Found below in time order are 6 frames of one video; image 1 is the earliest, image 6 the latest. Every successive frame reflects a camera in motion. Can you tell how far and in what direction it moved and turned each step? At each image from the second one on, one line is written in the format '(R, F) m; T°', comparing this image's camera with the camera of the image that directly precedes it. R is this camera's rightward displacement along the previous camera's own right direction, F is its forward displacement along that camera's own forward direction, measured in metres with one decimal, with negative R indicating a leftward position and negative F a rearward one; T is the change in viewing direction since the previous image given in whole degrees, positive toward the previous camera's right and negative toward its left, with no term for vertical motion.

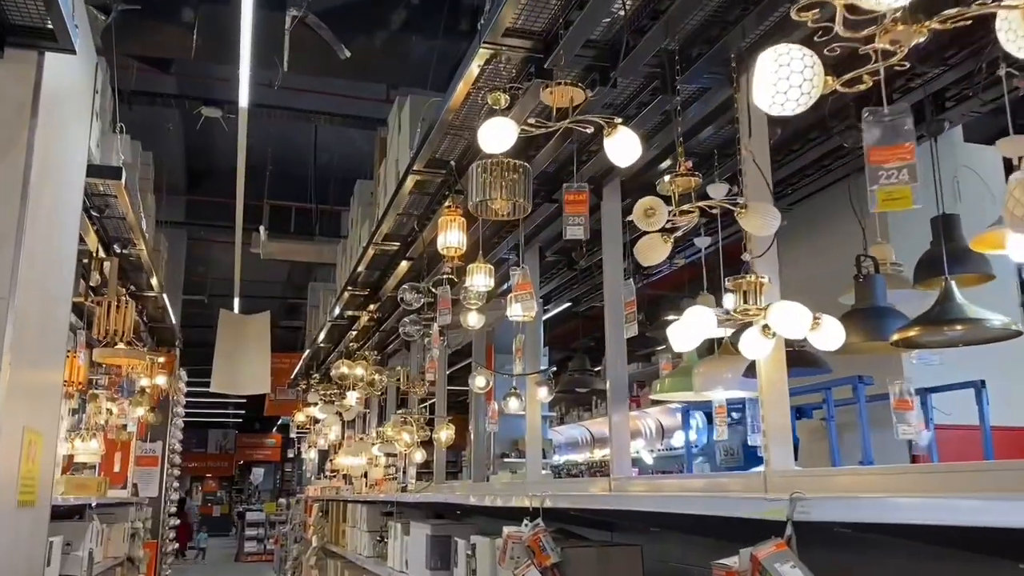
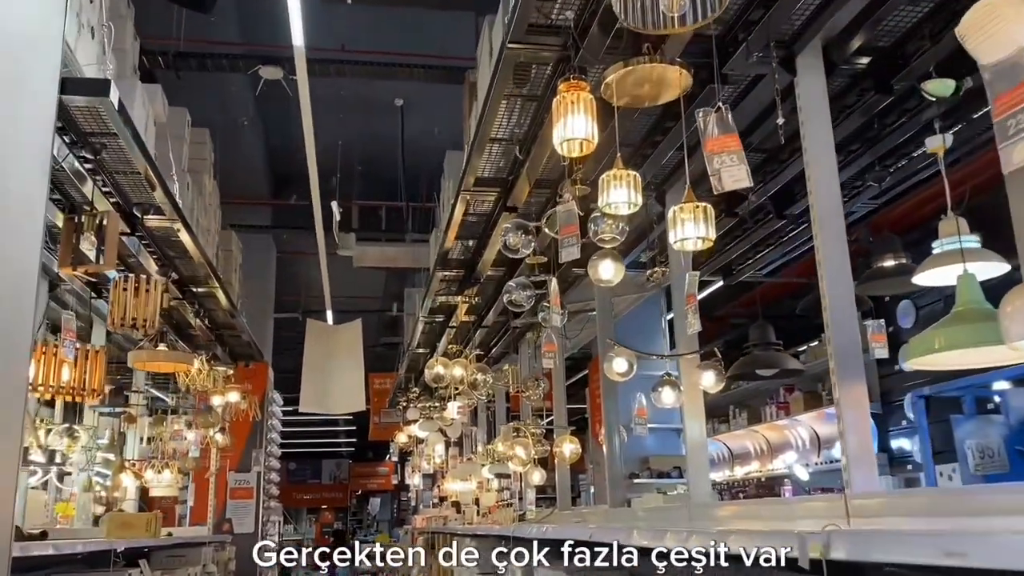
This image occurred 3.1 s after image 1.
(-0.2, +1.8) m; -7°
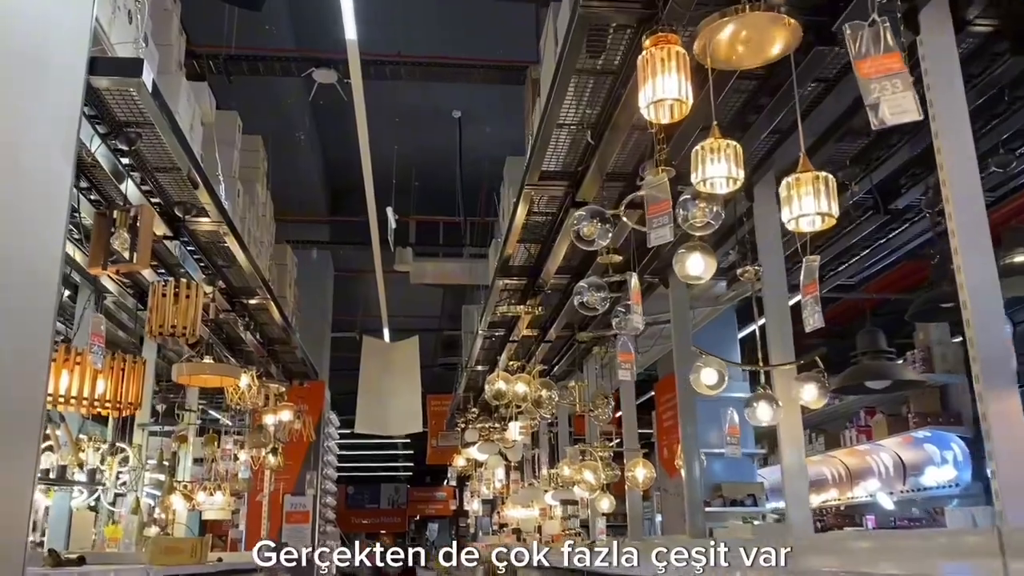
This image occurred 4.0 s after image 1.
(-0.1, +0.5) m; -4°
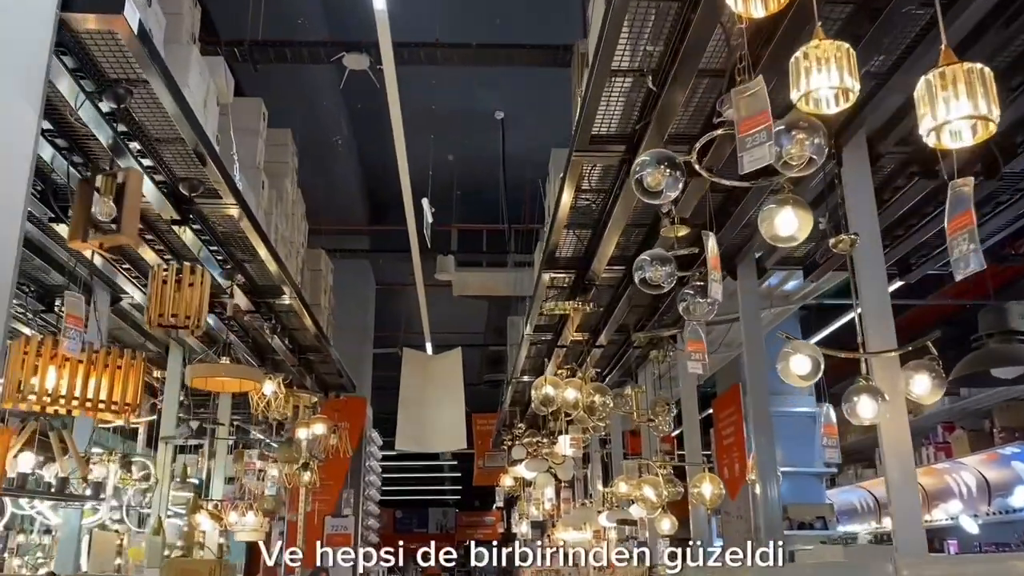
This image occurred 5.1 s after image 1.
(0.0, +0.6) m; -3°
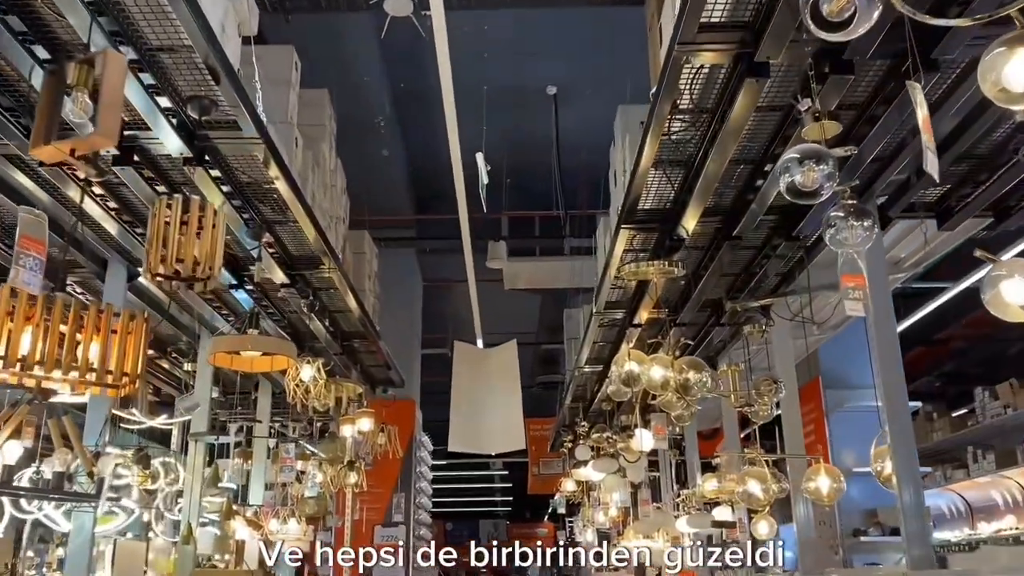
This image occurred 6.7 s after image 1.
(-0.2, +0.8) m; -3°
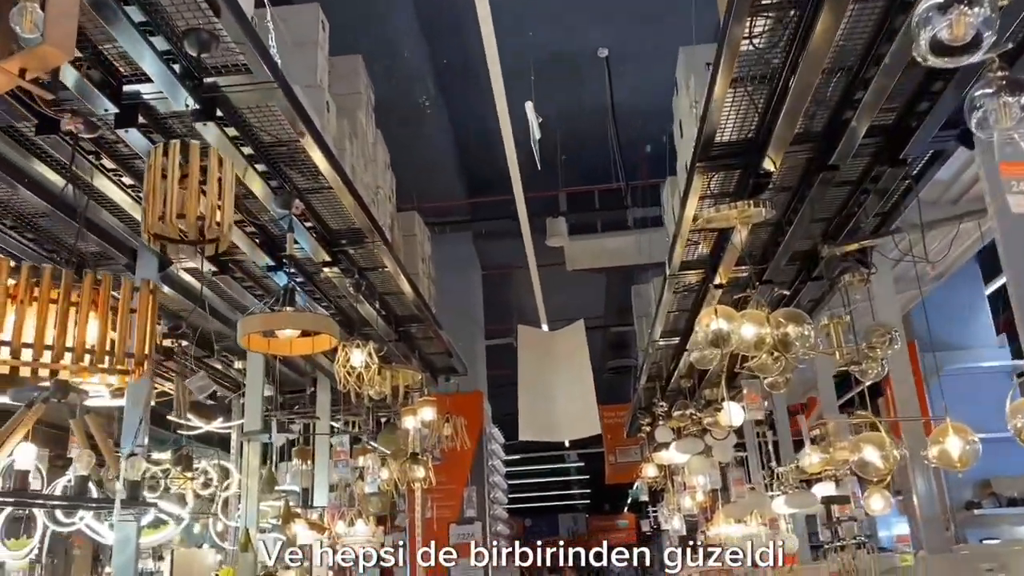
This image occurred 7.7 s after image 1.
(0.0, +0.5) m; -4°
